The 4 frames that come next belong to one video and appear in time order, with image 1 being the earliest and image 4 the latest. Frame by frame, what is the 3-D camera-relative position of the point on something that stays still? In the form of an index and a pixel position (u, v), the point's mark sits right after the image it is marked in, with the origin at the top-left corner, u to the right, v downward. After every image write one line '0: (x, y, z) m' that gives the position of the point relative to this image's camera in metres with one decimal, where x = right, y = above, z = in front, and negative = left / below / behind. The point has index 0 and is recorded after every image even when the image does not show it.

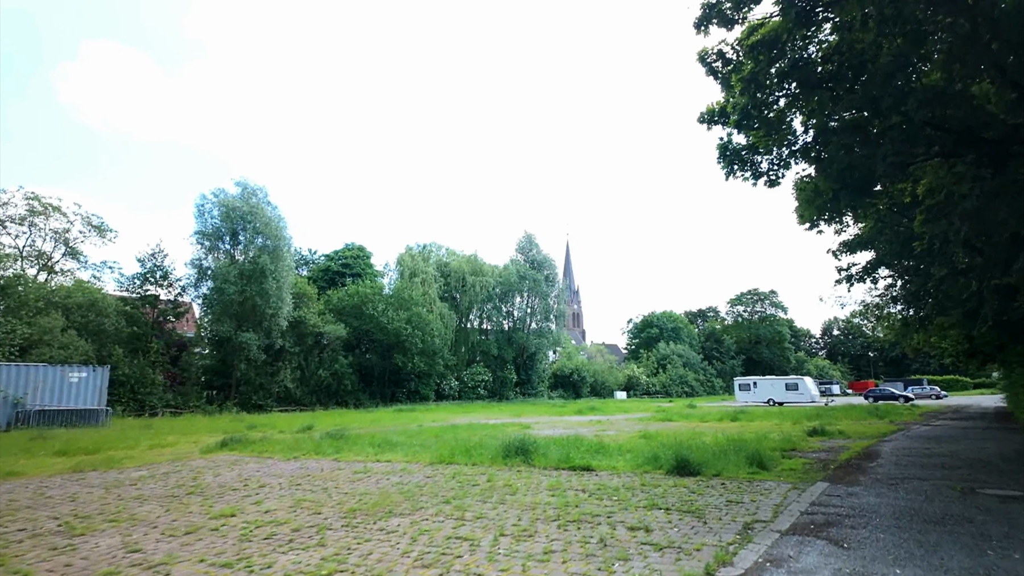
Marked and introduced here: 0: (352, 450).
0: (-4.1, -4.1, +15.2) m
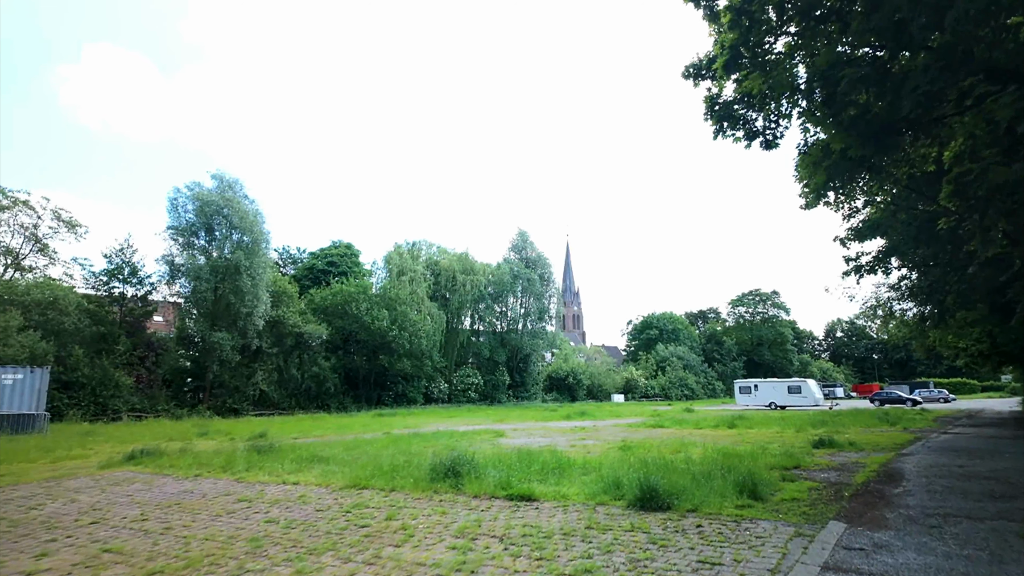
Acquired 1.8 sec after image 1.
0: (-5.3, -3.8, +12.7) m
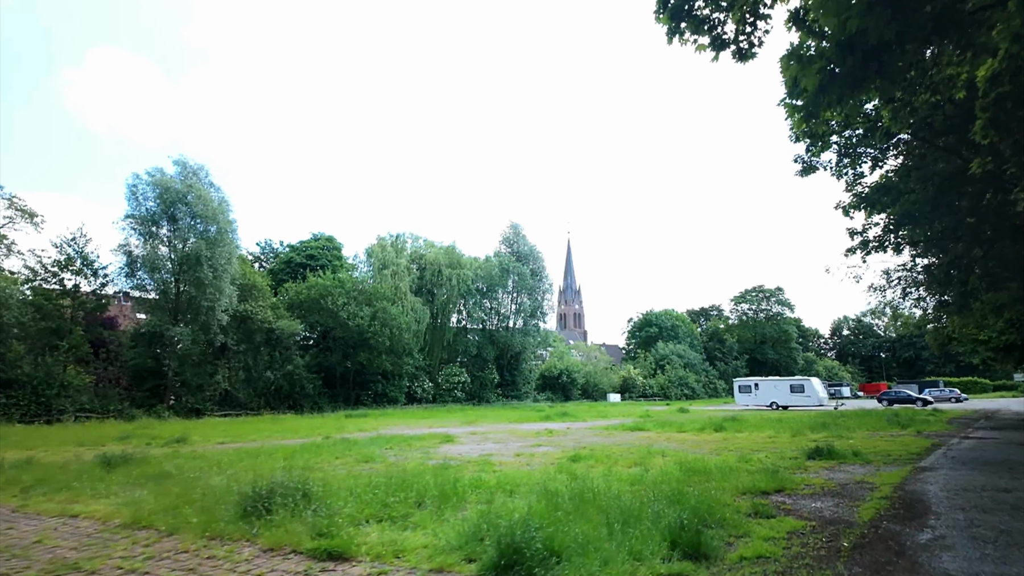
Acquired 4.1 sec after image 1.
0: (-7.0, -3.2, +9.7) m
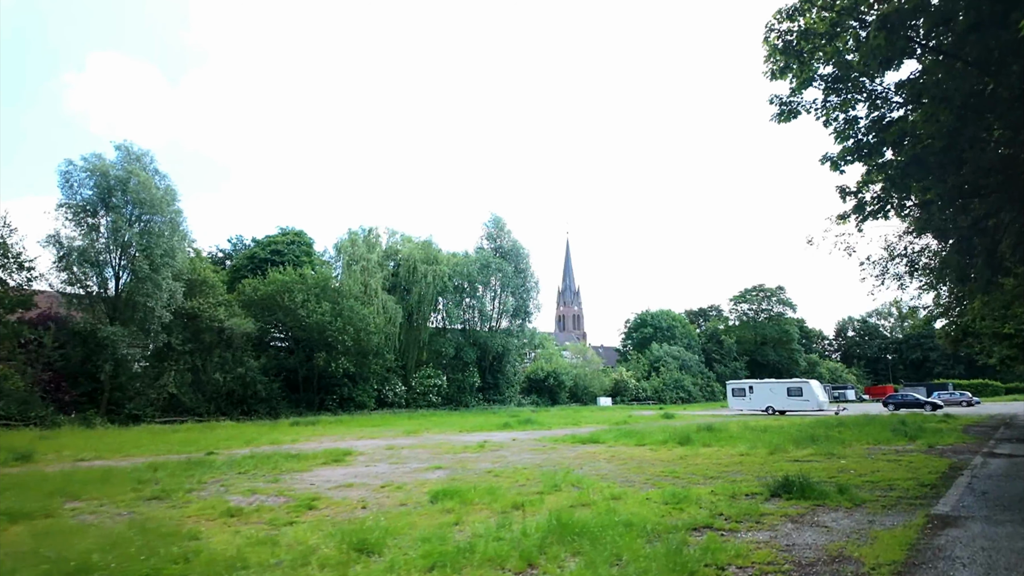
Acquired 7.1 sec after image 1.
0: (-9.5, -2.7, +5.9) m
